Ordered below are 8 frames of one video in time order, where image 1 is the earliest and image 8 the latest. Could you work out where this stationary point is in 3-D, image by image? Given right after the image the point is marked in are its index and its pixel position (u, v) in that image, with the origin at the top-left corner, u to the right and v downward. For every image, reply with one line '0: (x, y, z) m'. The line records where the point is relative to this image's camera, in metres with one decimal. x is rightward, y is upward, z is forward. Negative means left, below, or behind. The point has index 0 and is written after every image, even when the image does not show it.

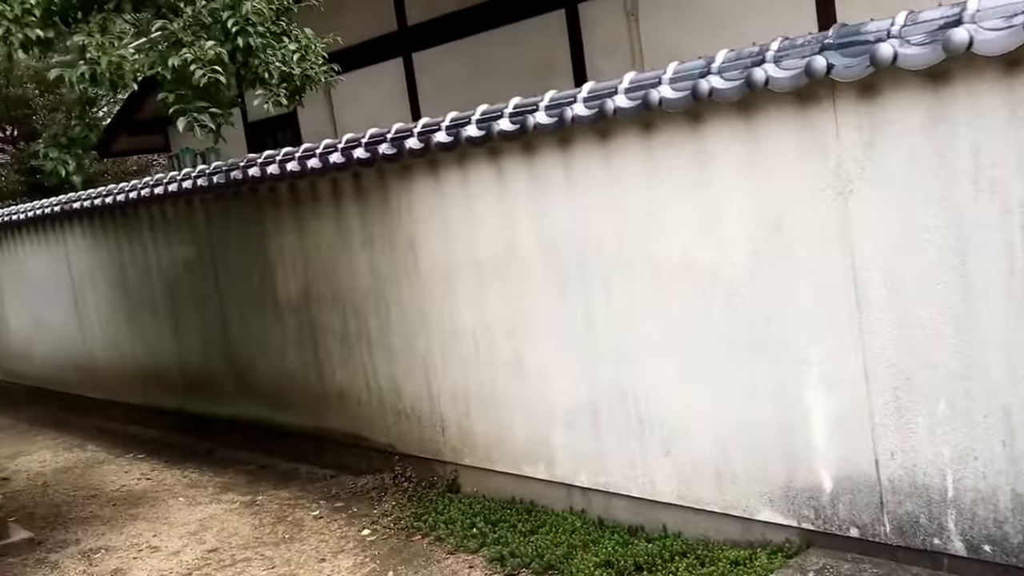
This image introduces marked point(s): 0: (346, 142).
0: (-0.9, +0.8, +4.7) m
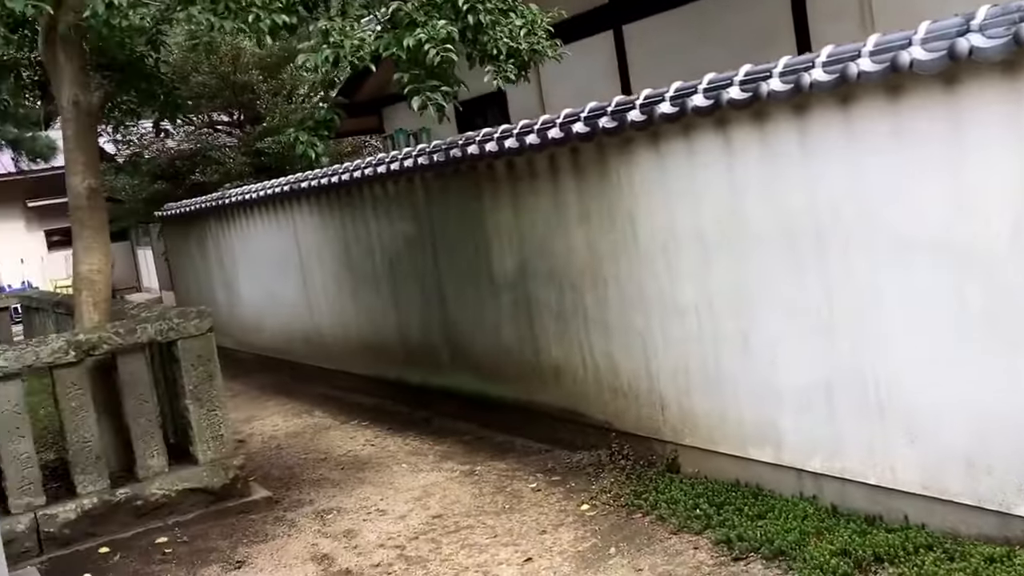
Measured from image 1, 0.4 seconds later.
0: (+0.3, +0.9, +4.7) m
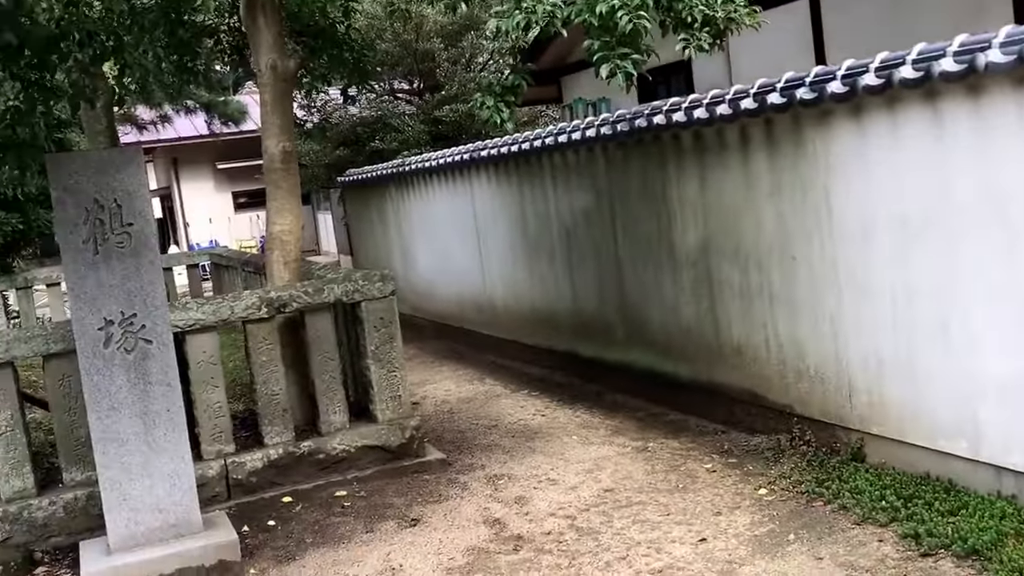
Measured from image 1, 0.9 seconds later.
0: (+1.3, +1.0, +4.5) m
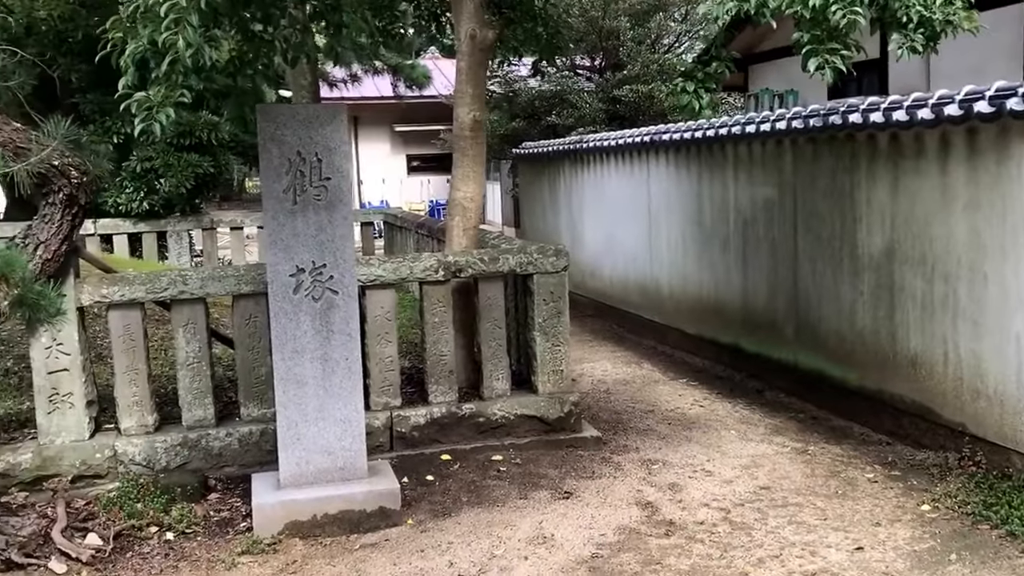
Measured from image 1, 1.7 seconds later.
0: (+2.3, +1.0, +4.4) m
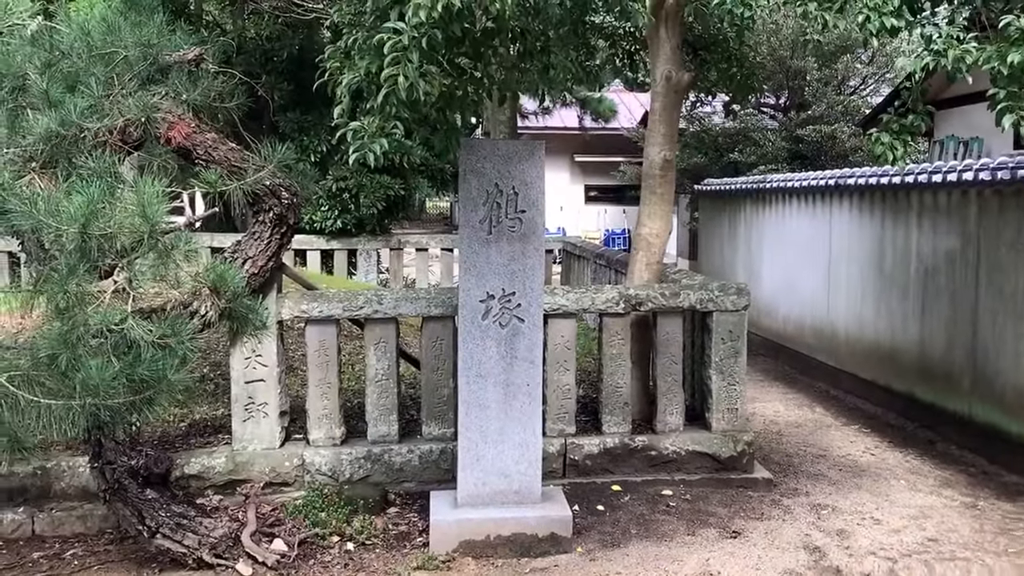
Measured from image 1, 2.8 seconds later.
0: (+3.3, +0.6, +4.3) m
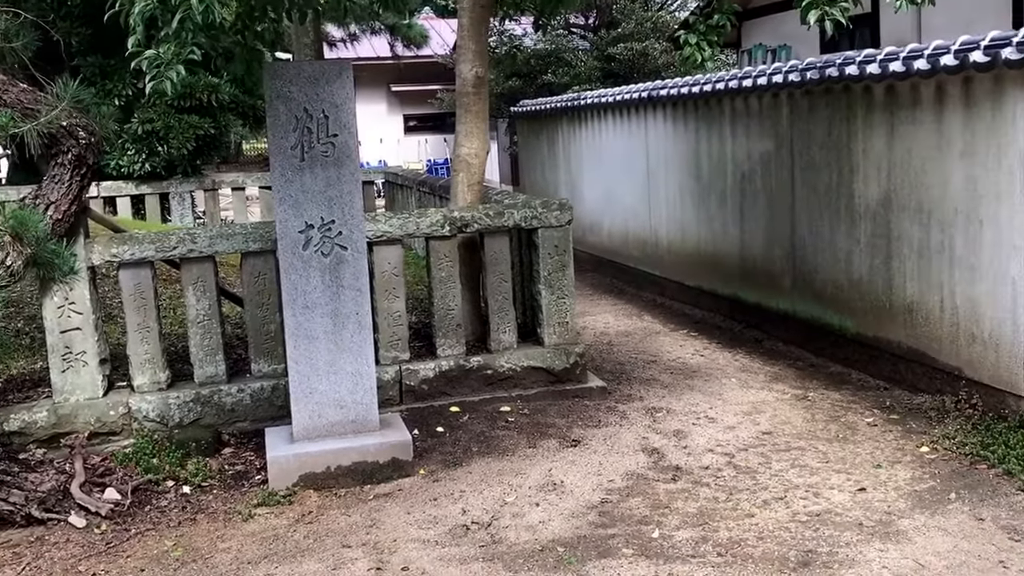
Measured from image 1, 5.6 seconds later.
0: (+2.3, +1.3, +4.4) m
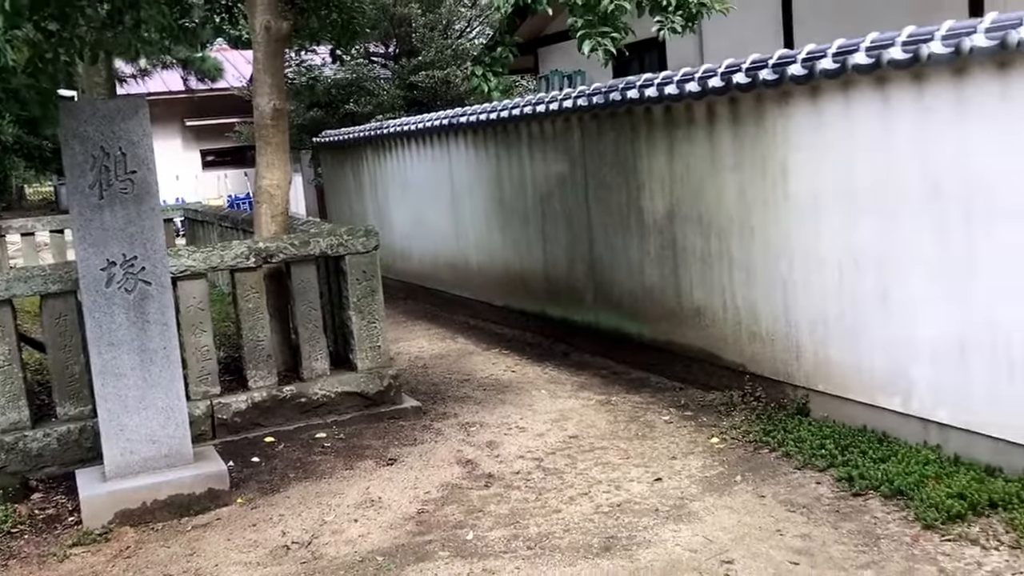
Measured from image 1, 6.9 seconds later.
0: (+1.2, +1.2, +4.9) m
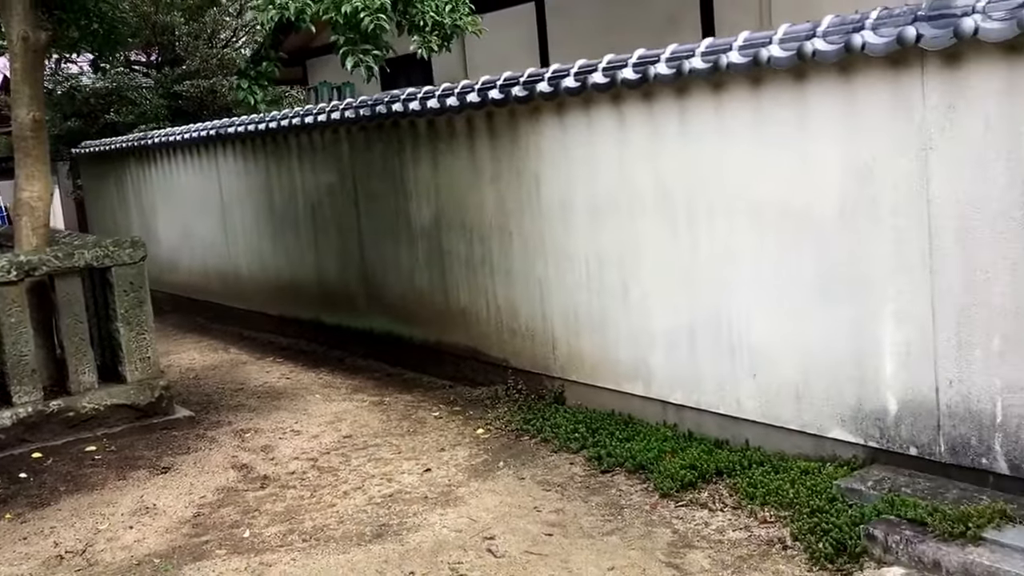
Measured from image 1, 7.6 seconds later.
0: (-0.2, +1.2, +5.3) m
